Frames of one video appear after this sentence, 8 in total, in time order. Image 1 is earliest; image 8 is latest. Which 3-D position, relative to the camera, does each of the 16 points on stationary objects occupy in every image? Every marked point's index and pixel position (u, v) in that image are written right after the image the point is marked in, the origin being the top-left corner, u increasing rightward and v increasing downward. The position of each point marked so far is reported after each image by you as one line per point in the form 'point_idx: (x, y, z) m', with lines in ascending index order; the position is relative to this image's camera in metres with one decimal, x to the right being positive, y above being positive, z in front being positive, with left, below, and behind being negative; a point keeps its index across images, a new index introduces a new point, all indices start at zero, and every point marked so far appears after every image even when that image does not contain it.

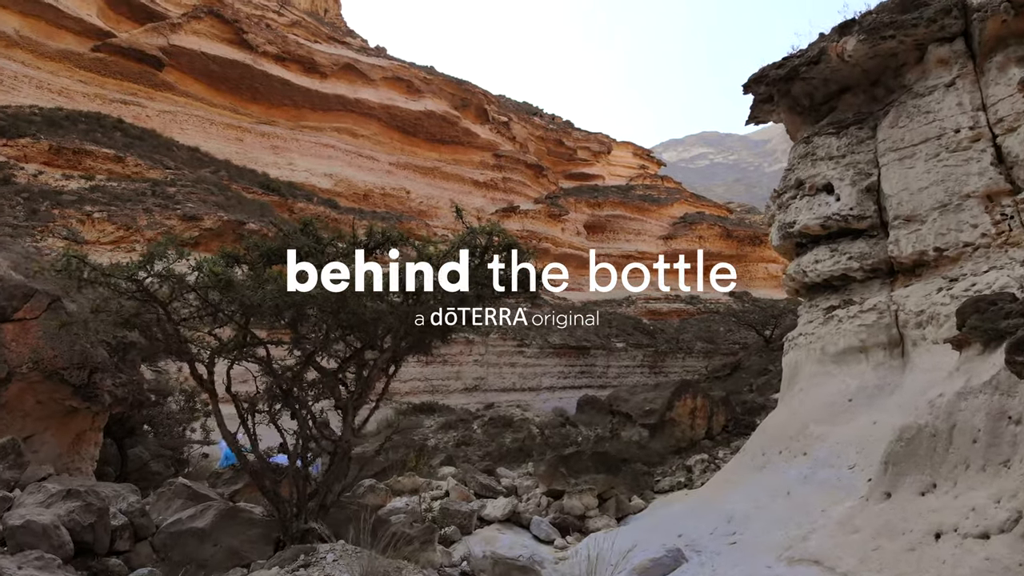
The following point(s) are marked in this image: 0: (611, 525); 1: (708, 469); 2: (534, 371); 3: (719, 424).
0: (+0.8, -2.0, +7.4) m
1: (+2.0, -1.8, +9.0) m
2: (+0.6, -1.8, +18.8) m
3: (+2.5, -1.6, +10.7) m
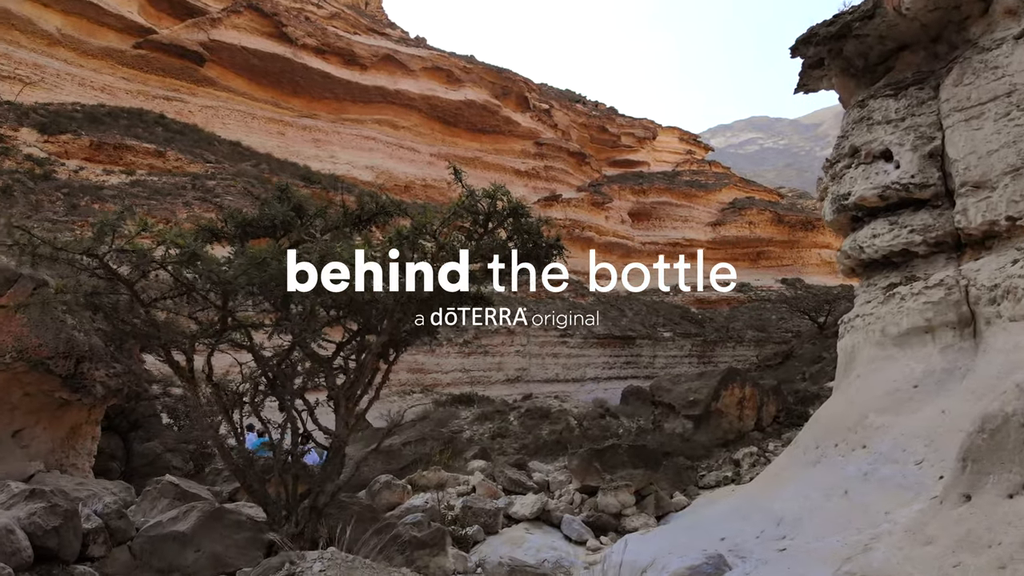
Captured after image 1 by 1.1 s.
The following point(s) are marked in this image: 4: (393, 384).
0: (+1.1, -1.8, +6.8) m
1: (+2.3, -1.6, +8.3) m
2: (+1.4, -1.6, +18.2) m
3: (+2.9, -1.4, +10.0) m
4: (-1.9, -1.7, +15.6) m
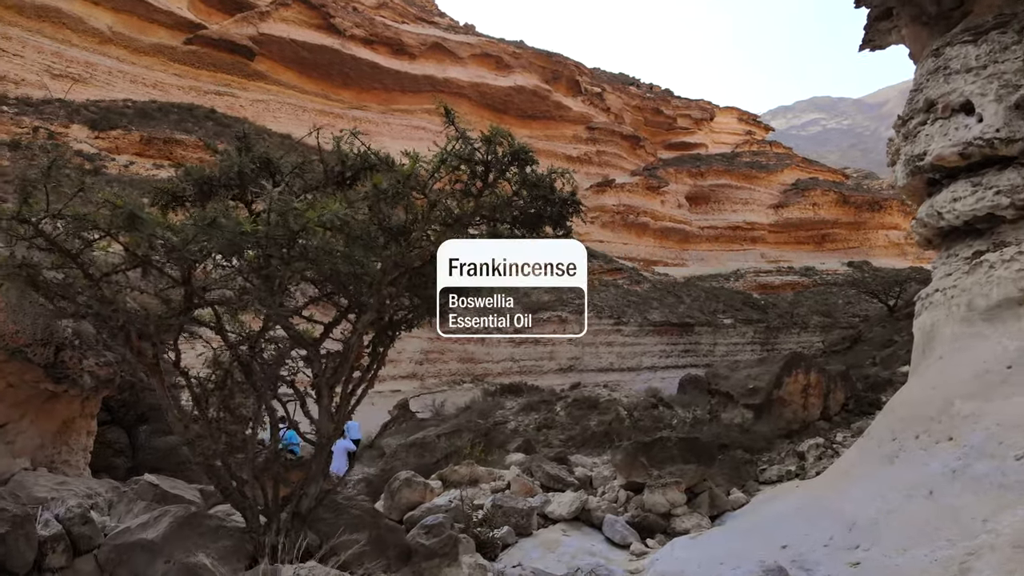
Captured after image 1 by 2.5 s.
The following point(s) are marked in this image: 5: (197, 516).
0: (+1.3, -1.6, +6.1) m
1: (+2.6, -1.4, +7.5) m
2: (+2.4, -1.2, +17.4) m
3: (+3.3, -1.2, +9.1) m
4: (-1.1, -1.4, +15.0) m
5: (-1.4, -1.0, +3.9) m
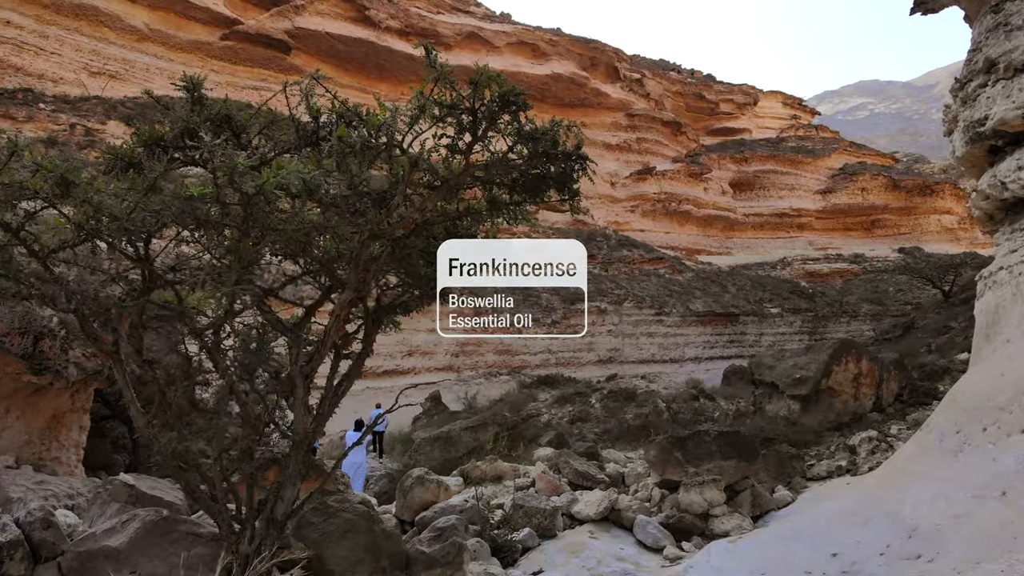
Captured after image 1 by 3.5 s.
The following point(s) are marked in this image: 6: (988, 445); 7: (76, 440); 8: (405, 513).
0: (+1.4, -1.5, +5.5) m
1: (+2.9, -1.3, +6.9) m
2: (+3.1, -1.0, +16.8) m
3: (+3.6, -1.0, +8.5) m
4: (-0.5, -1.3, +14.6) m
5: (-1.4, -0.9, +3.5) m
6: (+2.3, -0.8, +4.3) m
7: (-2.6, -0.9, +5.3) m
8: (-0.7, -1.4, +5.4) m
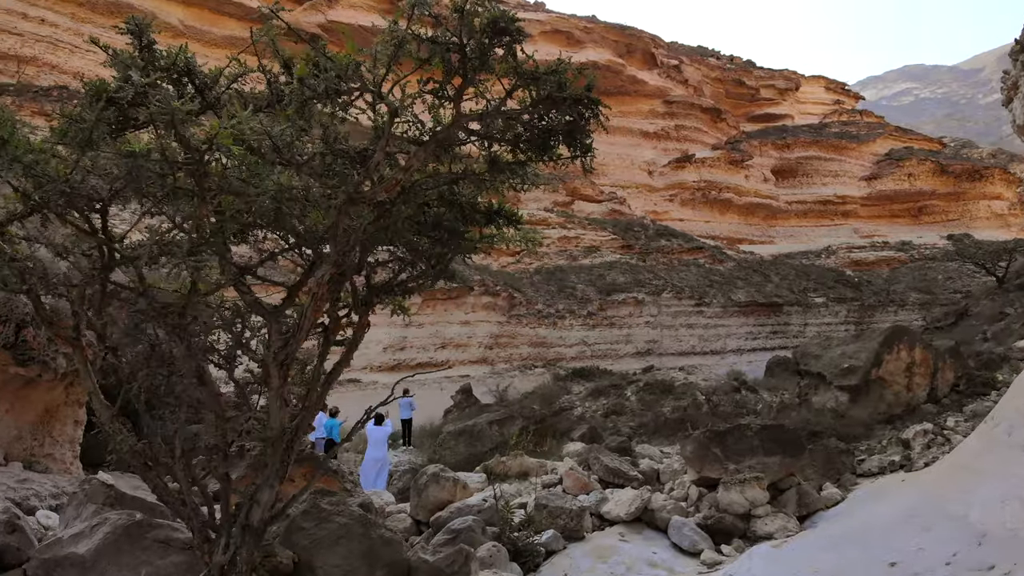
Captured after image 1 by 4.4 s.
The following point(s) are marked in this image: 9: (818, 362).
0: (+1.6, -1.4, +5.1) m
1: (+3.0, -1.1, +6.4) m
2: (+3.7, -0.8, +16.2) m
3: (+3.9, -0.8, +7.9) m
4: (0.0, -1.1, +14.2) m
5: (-1.3, -0.8, +3.2) m
6: (+2.4, -0.6, +3.8) m
7: (-2.5, -0.8, +5.0) m
8: (-0.5, -1.3, +5.0) m
9: (+3.0, -0.7, +8.8) m
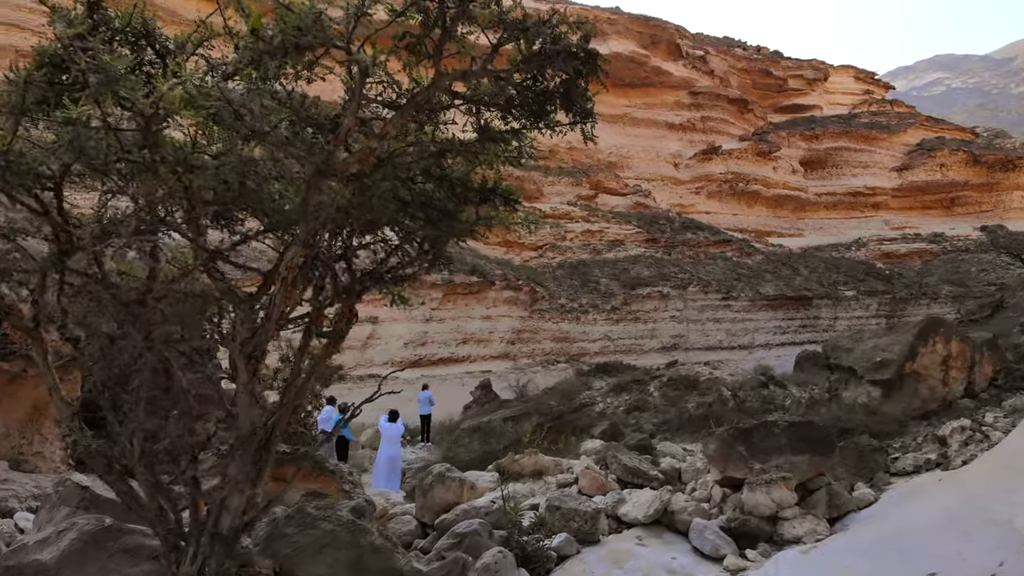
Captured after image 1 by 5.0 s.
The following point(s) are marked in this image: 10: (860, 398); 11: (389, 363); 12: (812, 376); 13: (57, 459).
0: (+1.6, -1.3, +4.7) m
1: (+3.1, -1.0, +6.0) m
2: (+4.1, -0.7, +15.8) m
3: (+4.0, -0.8, +7.5) m
4: (+0.3, -1.0, +13.9) m
5: (-1.3, -0.8, +2.9) m
6: (+2.4, -0.6, +3.4) m
7: (-2.4, -0.8, +4.8) m
8: (-0.5, -1.2, +4.8) m
9: (+3.2, -0.6, +8.4) m
10: (+3.0, -0.9, +7.6) m
11: (-1.7, -1.1, +12.7) m
12: (+3.7, -1.1, +10.9) m
13: (-2.4, -0.9, +4.7) m
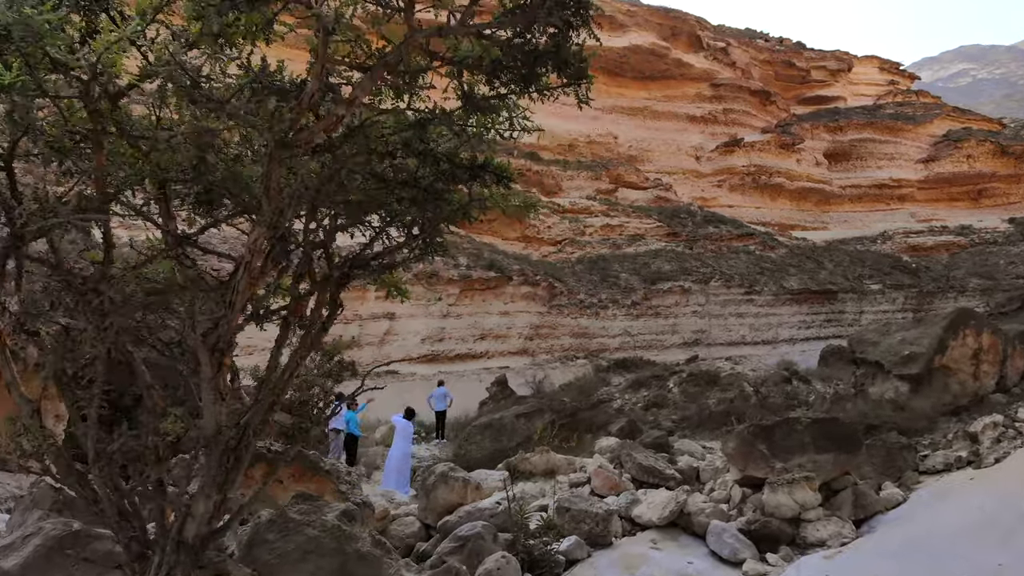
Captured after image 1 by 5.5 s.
0: (+1.7, -1.2, +4.5) m
1: (+3.2, -1.0, +5.7) m
2: (+4.4, -0.6, +15.5) m
3: (+4.1, -0.7, +7.2) m
4: (+0.6, -0.9, +13.7) m
5: (-1.3, -0.8, +2.7) m
6: (+2.4, -0.5, +3.1) m
7: (-2.4, -0.8, +4.6) m
8: (-0.4, -1.2, +4.6) m
9: (+3.3, -0.6, +8.1) m
10: (+3.1, -0.9, +7.3) m
11: (-1.5, -1.0, +12.5) m
12: (+3.9, -1.0, +10.6) m
13: (-2.4, -0.9, +4.6) m
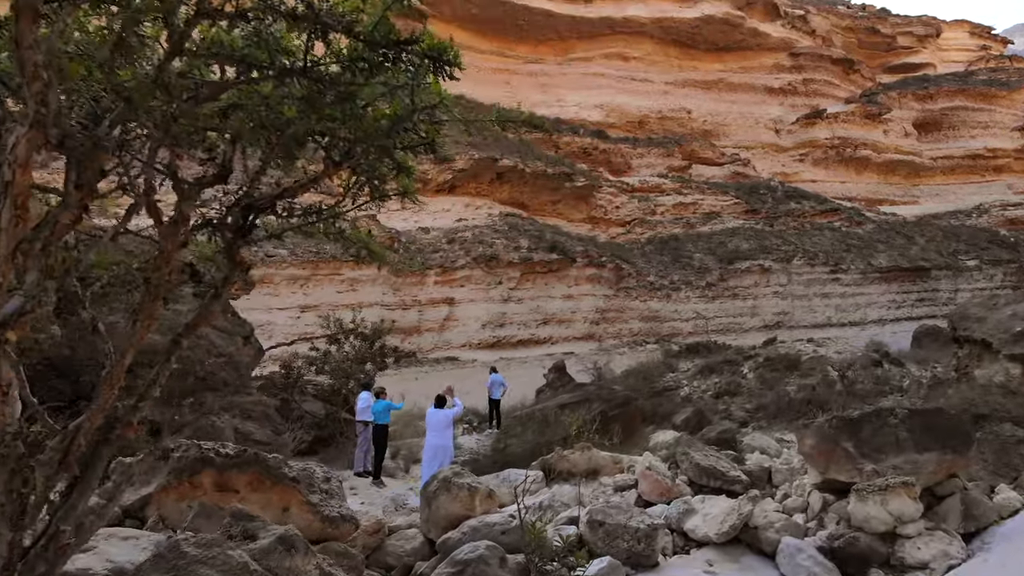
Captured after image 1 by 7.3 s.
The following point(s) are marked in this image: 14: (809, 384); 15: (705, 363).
0: (+1.8, -1.1, +3.5) m
1: (+3.4, -0.7, +4.6) m
2: (+5.4, -0.2, +14.2) m
3: (+4.4, -0.4, +6.0) m
4: (+1.5, -0.6, +12.7) m
5: (-1.4, -0.7, +2.0) m
6: (+2.3, -0.3, +2.1) m
7: (-2.3, -0.6, +4.0) m
8: (-0.3, -1.0, +3.8) m
9: (+3.7, -0.3, +7.0) m
10: (+3.4, -0.6, +6.2) m
11: (-0.7, -0.8, +11.7) m
12: (+4.5, -0.7, +9.4) m
13: (-2.3, -0.8, +3.9) m
14: (+2.7, -0.9, +8.1) m
15: (+2.3, -0.9, +10.4) m
